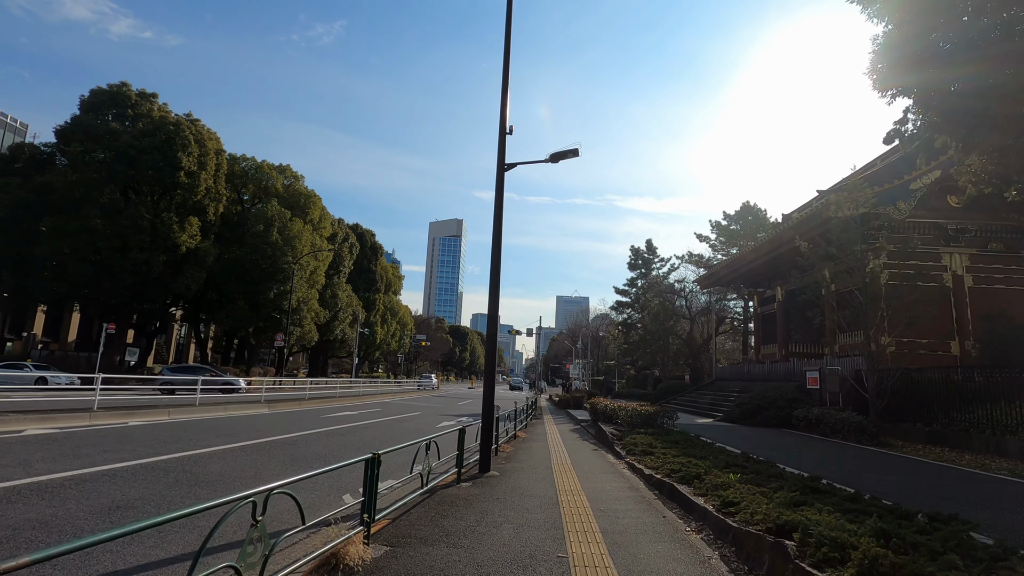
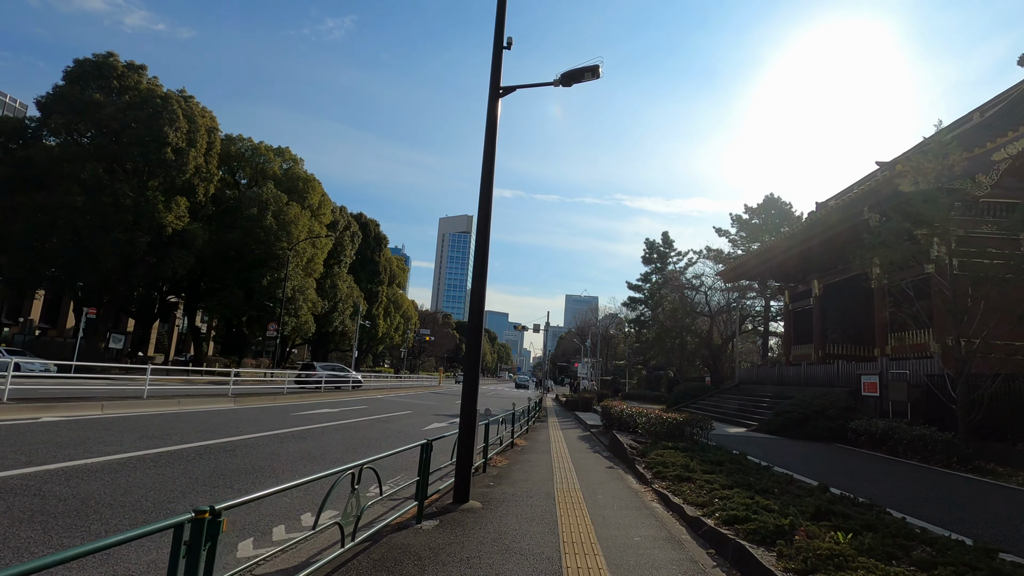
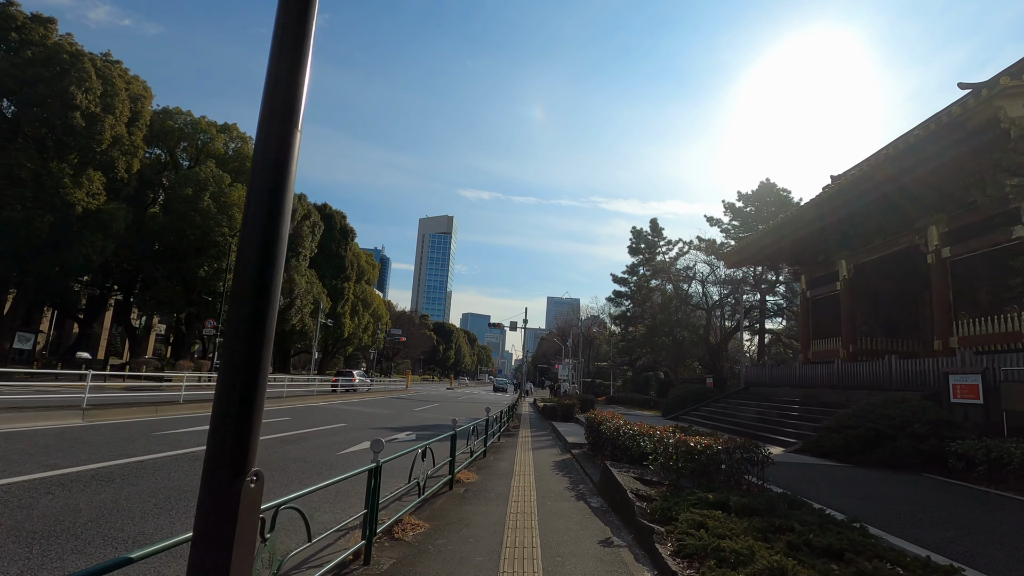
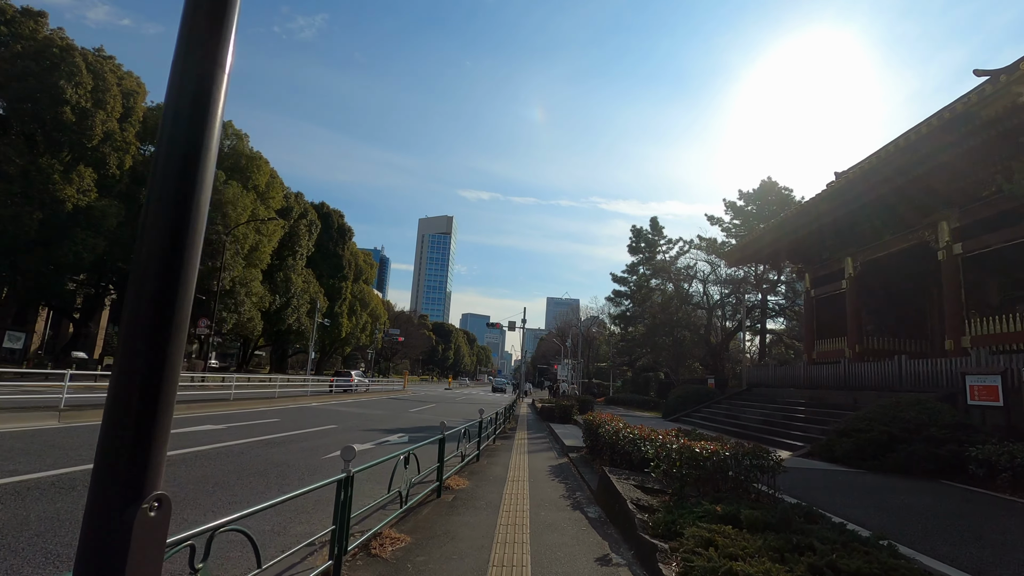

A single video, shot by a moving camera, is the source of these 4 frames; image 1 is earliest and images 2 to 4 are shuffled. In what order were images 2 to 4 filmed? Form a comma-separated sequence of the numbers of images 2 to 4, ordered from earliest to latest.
2, 3, 4
